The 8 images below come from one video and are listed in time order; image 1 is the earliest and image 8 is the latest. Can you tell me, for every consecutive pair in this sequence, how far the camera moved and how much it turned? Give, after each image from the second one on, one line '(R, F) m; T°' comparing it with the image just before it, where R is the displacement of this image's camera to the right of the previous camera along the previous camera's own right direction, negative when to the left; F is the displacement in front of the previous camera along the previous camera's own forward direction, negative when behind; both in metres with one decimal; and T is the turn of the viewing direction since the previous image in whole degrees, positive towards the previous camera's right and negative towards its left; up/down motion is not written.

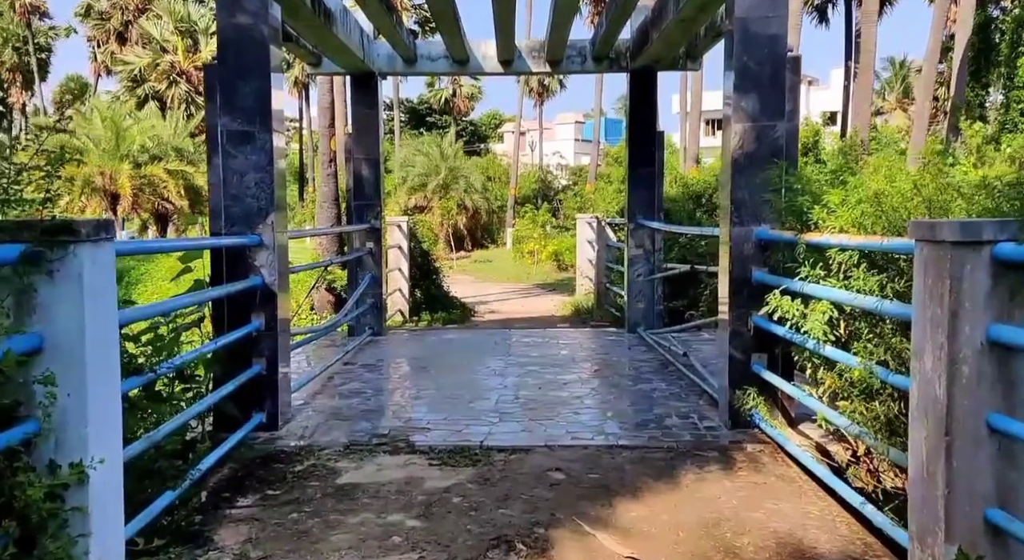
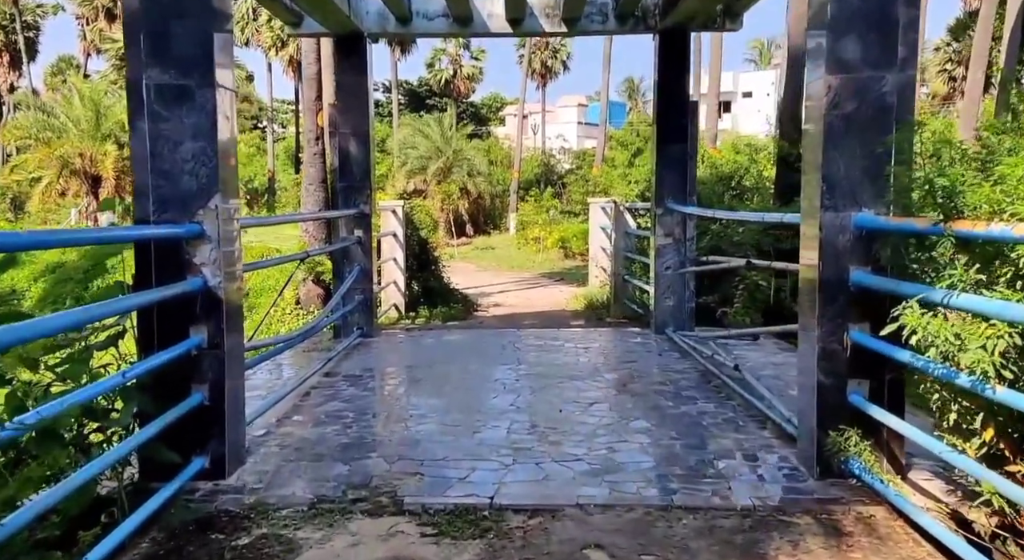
(-0.1, +0.8) m; 0°
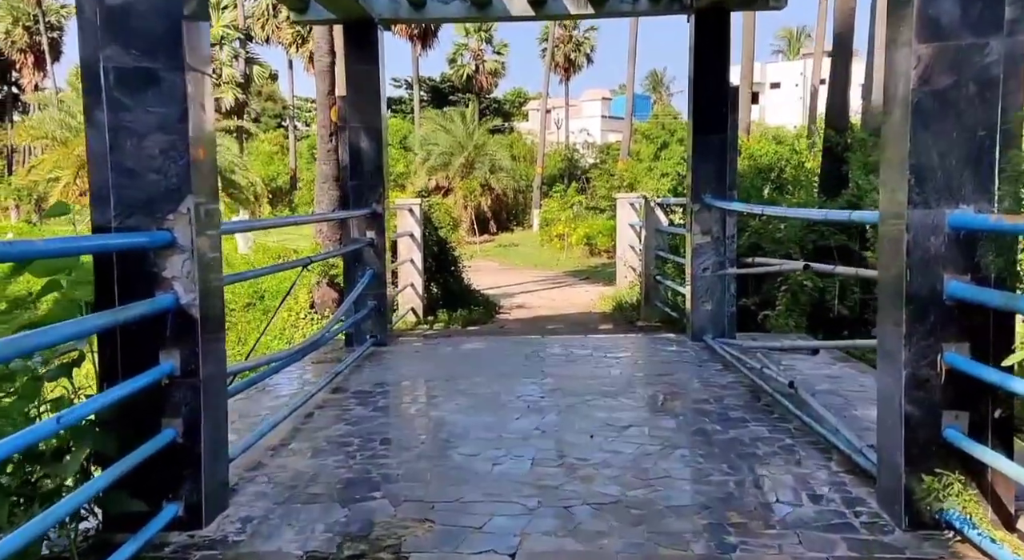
(0.0, +0.4) m; -2°
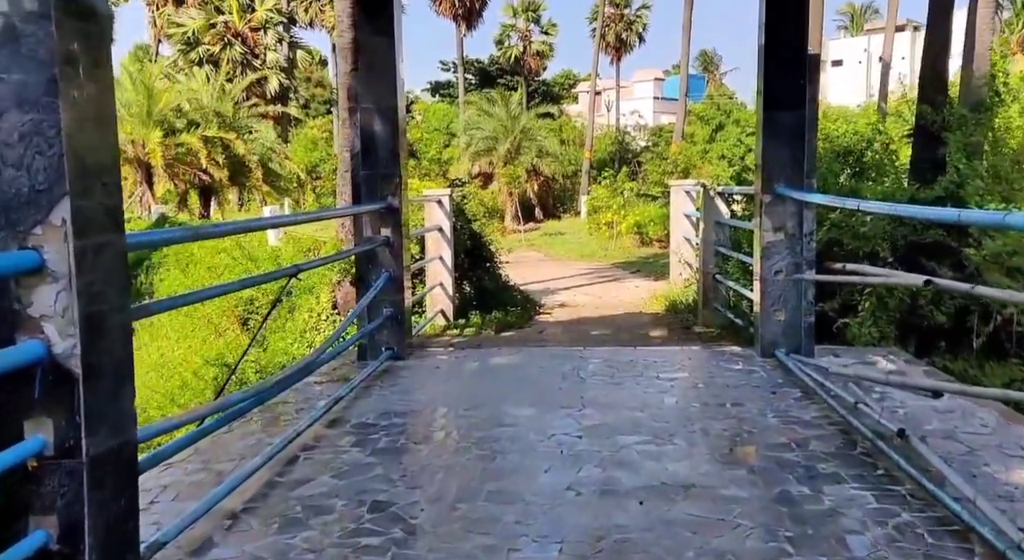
(+0.1, +0.7) m; -3°
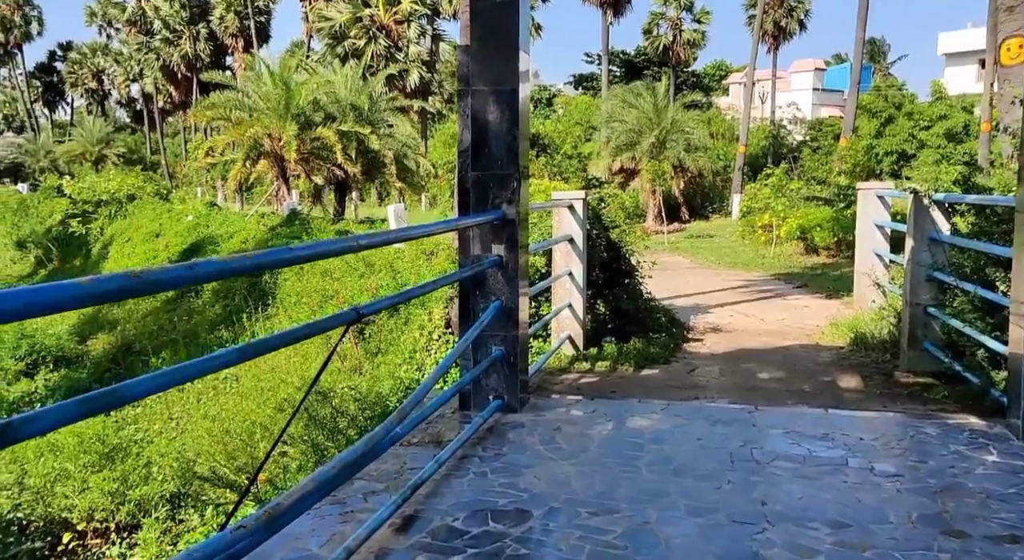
(0.0, +1.1) m; -9°
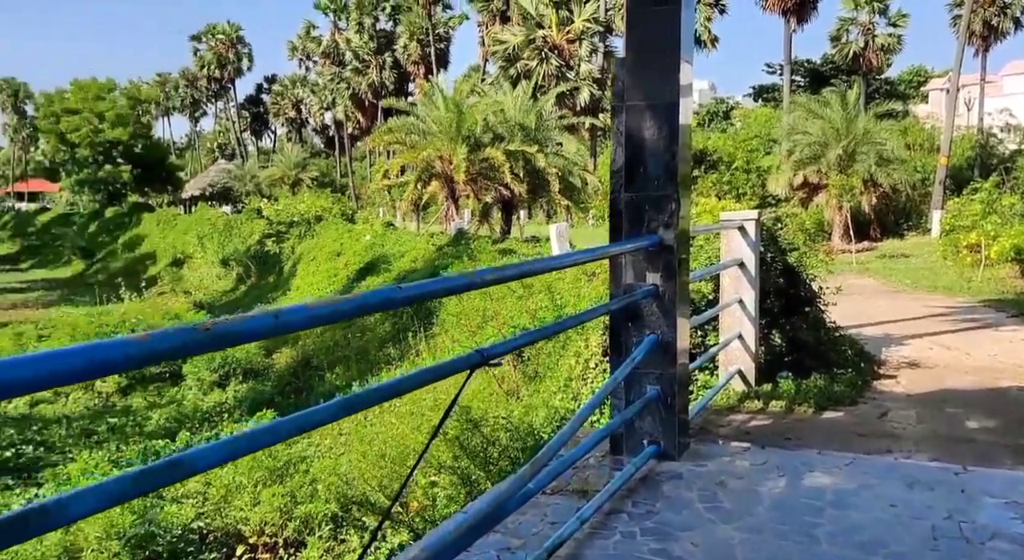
(+0.1, +0.4) m; -11°
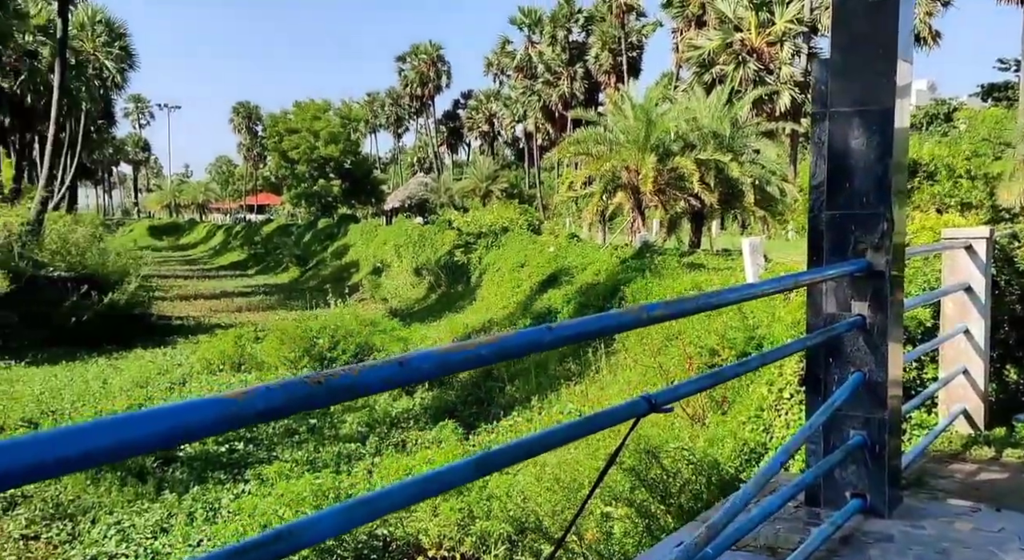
(0.0, +0.3) m; -12°
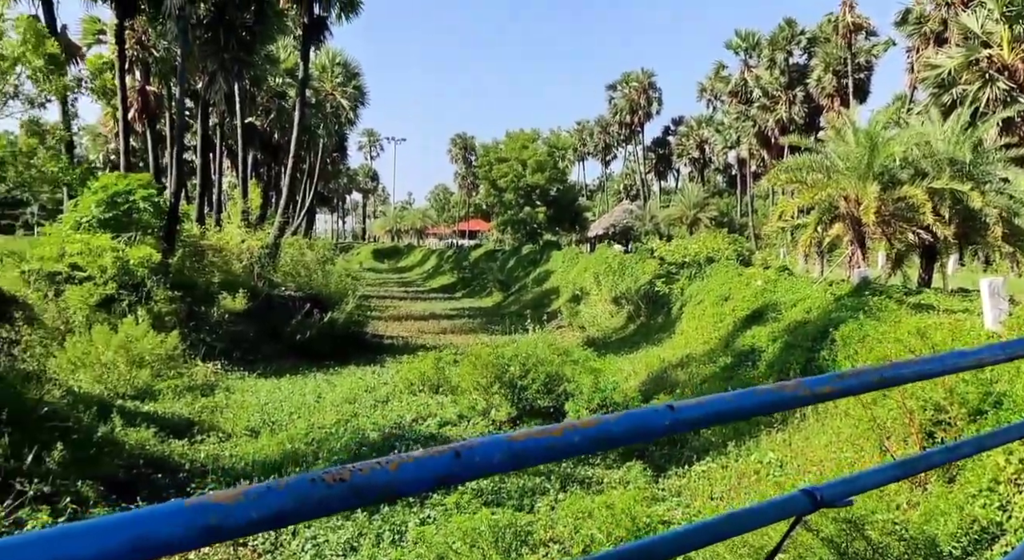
(+0.1, +0.3) m; -13°
